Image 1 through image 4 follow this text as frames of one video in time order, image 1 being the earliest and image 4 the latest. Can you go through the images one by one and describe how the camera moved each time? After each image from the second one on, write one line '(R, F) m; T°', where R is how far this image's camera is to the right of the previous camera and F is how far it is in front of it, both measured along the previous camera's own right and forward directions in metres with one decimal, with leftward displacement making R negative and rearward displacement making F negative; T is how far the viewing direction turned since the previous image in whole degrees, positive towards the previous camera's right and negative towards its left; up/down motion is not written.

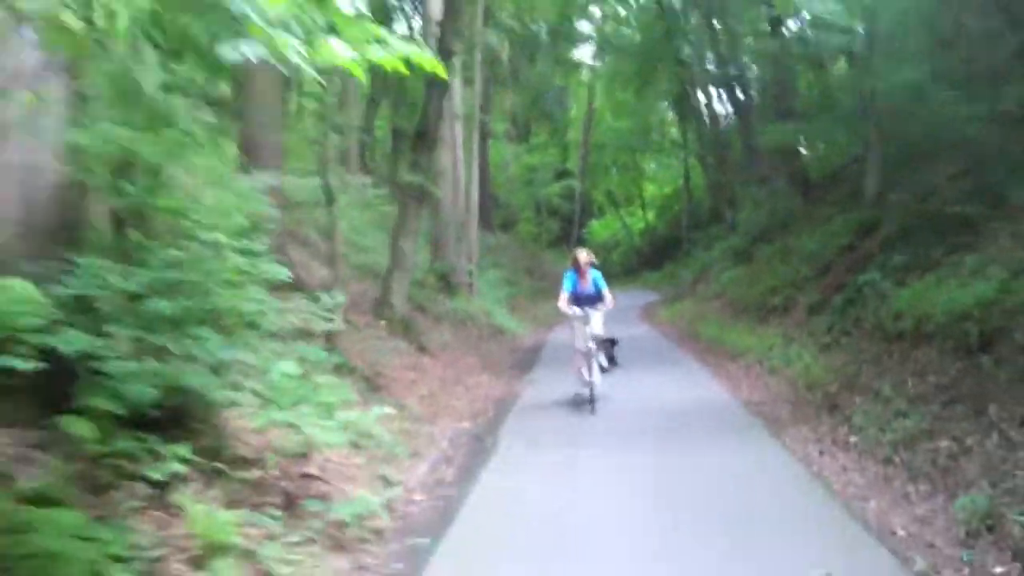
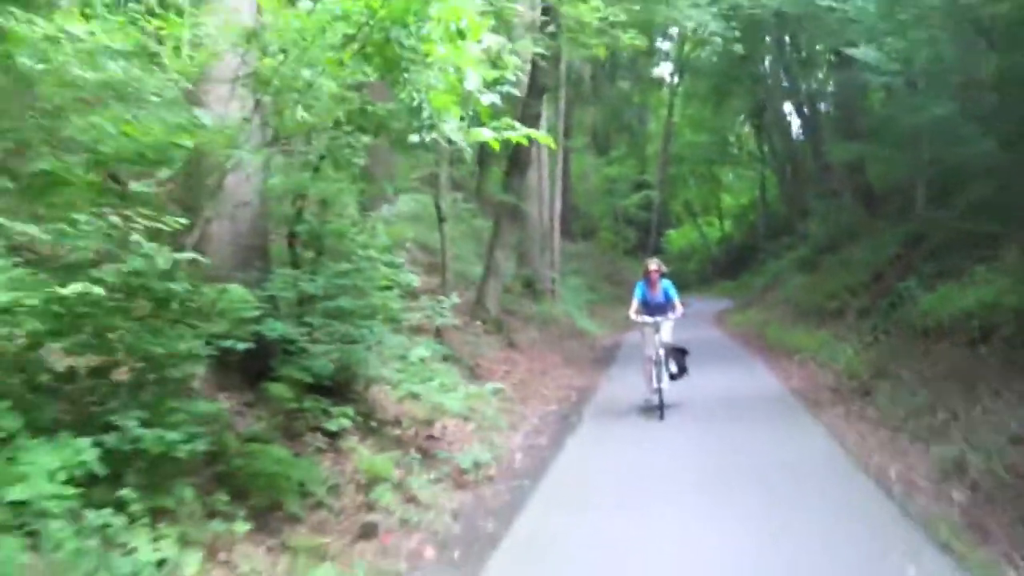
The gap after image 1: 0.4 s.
(0.0, -2.6) m; -4°
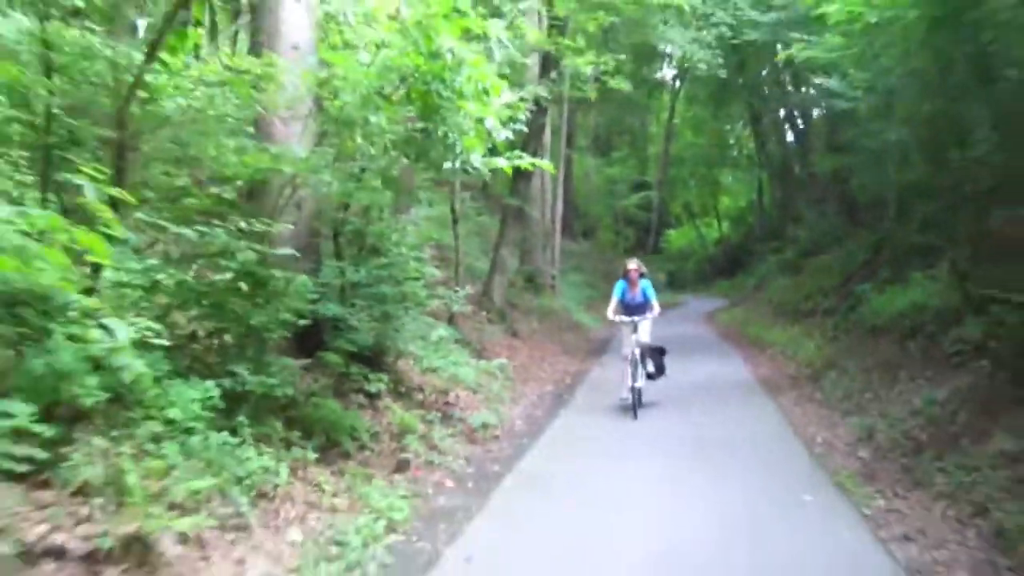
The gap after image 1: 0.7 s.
(-0.1, -2.5) m; 0°
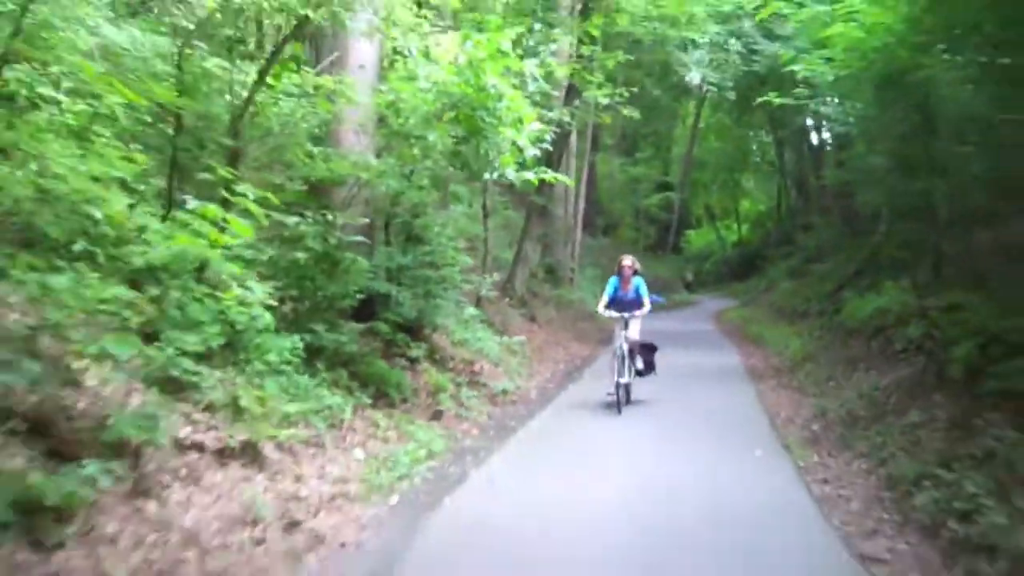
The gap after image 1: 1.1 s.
(0.0, -2.6) m; -1°
